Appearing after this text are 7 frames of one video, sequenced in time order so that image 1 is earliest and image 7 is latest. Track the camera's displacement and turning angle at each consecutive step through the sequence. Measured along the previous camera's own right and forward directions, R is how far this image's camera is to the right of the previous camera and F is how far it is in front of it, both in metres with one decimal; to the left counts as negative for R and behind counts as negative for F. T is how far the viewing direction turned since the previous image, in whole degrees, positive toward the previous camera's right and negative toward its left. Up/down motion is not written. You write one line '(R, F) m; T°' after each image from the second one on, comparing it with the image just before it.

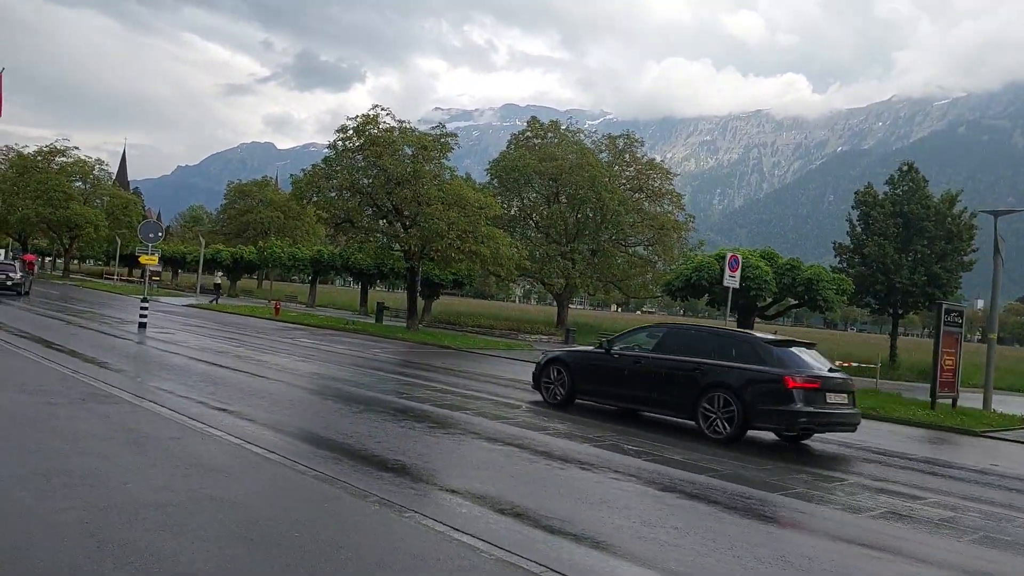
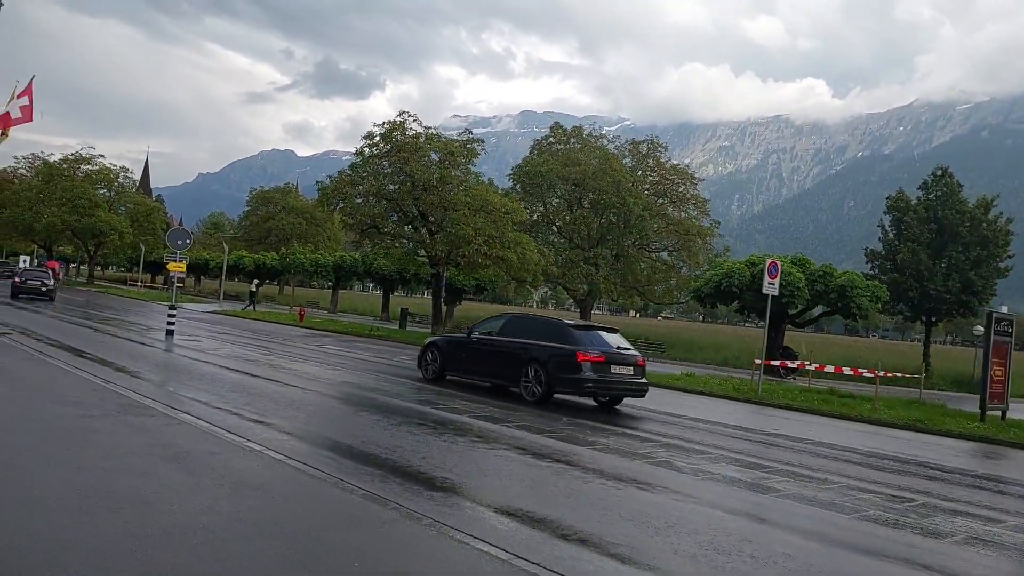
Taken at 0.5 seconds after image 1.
(-0.4, +0.4) m; -1°
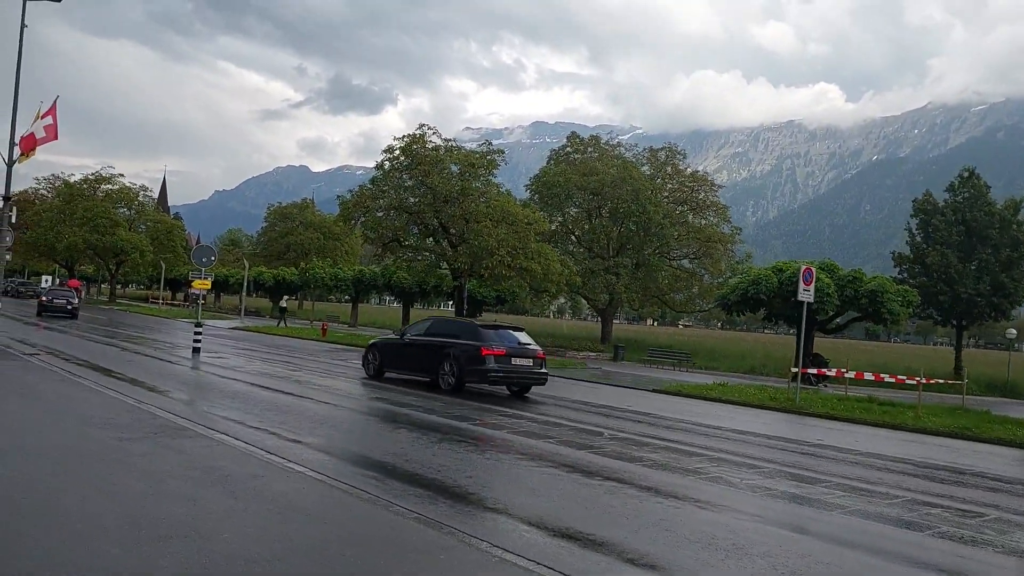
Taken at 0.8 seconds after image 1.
(-0.3, +0.3) m; -1°
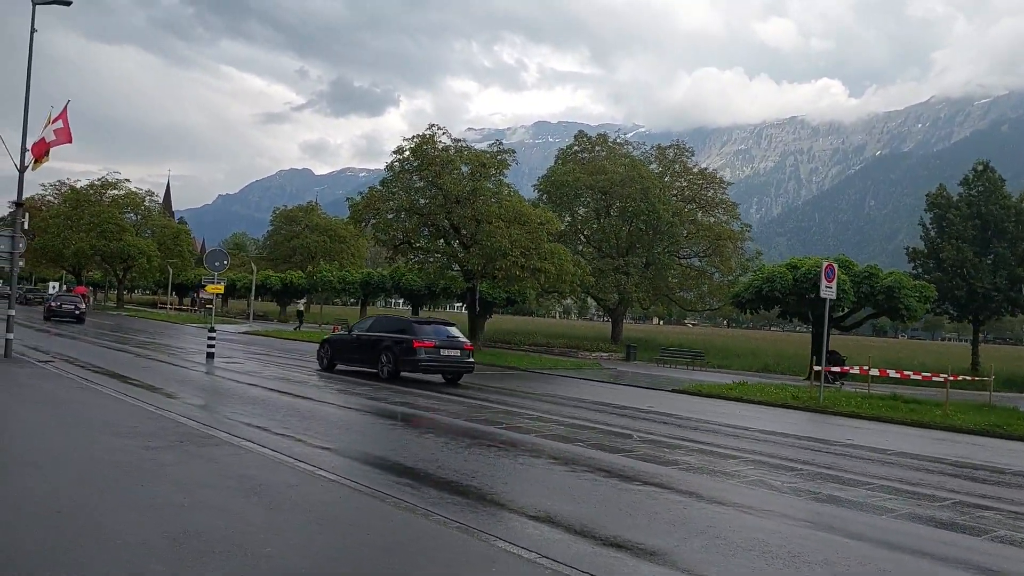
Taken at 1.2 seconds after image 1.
(-0.3, +0.2) m; 0°
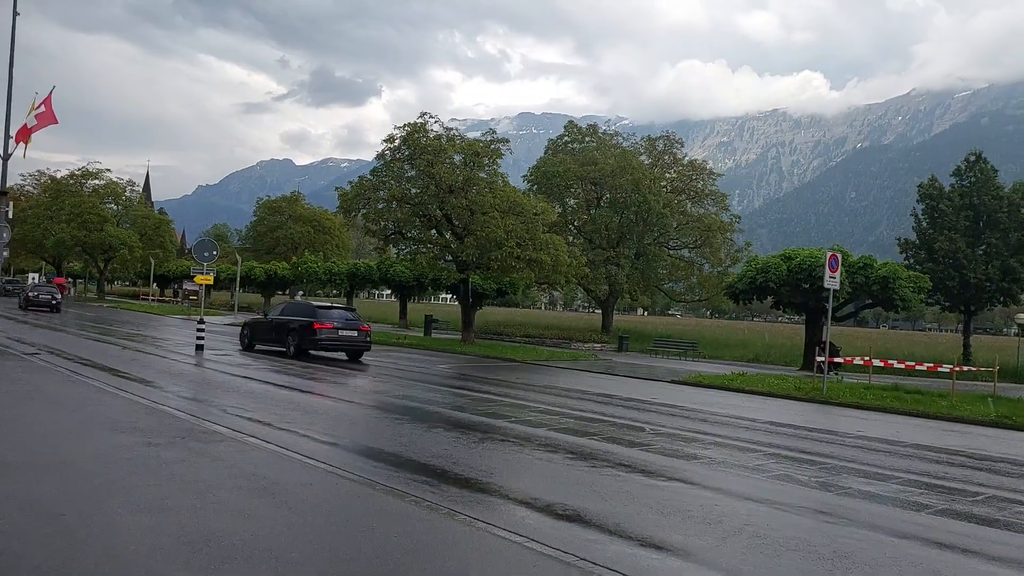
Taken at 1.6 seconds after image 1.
(-0.4, +0.4) m; +1°
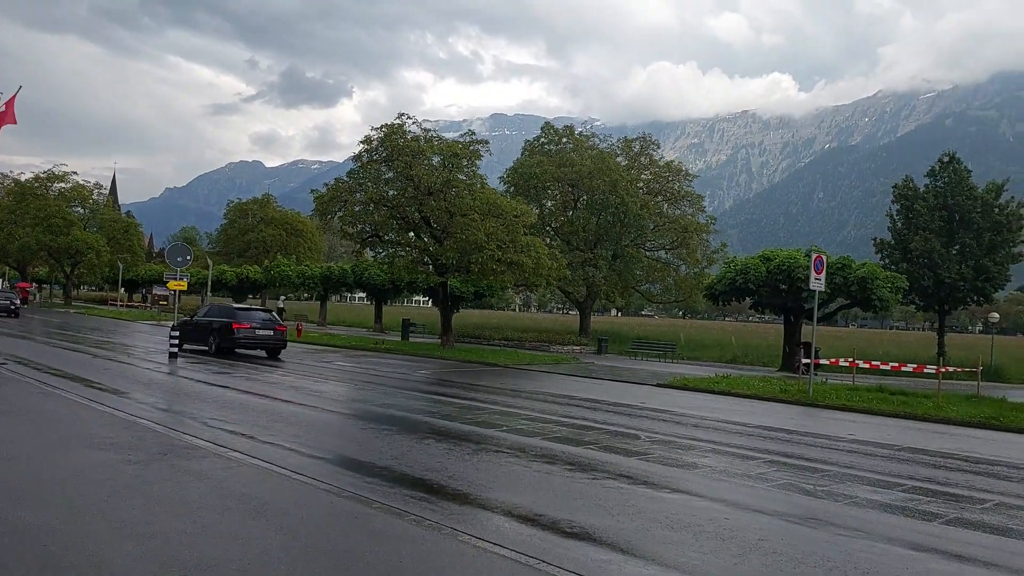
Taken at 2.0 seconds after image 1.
(-0.3, +0.3) m; +2°
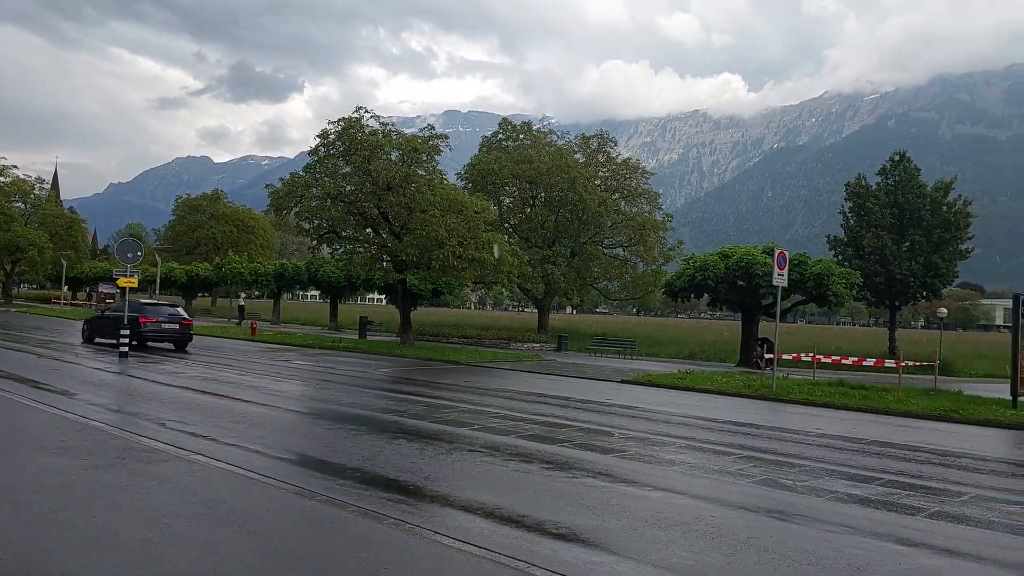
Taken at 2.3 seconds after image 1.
(-0.2, +0.2) m; +3°
